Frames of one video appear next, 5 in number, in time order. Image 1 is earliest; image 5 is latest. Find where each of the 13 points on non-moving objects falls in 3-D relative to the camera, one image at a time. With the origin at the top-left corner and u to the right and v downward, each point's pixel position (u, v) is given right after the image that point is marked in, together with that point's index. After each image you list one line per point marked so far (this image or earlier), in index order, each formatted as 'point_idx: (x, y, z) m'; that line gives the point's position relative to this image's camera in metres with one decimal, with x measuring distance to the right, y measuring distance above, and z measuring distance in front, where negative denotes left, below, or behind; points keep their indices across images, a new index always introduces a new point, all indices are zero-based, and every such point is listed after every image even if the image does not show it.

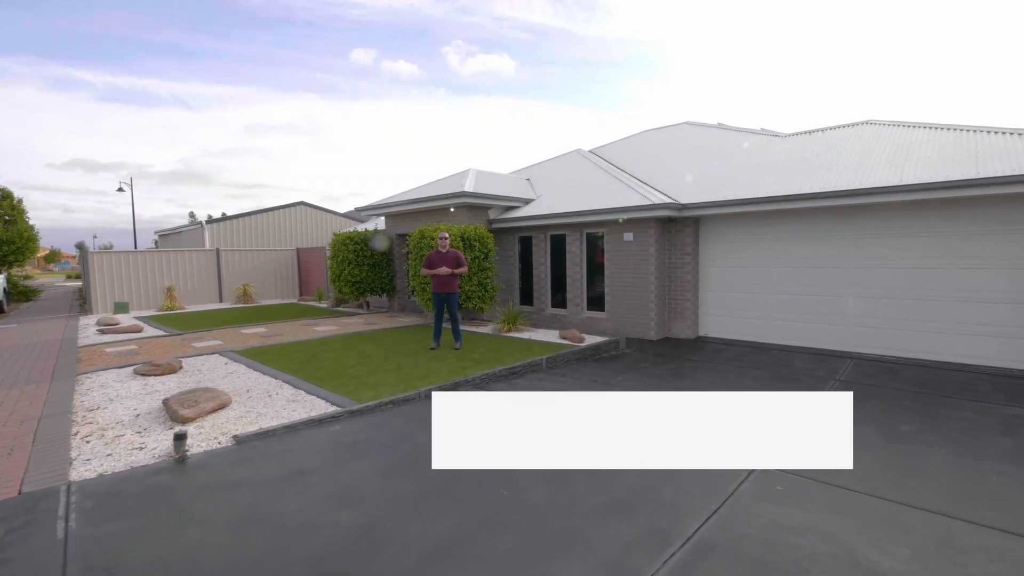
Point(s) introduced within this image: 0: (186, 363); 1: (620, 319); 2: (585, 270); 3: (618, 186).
0: (-4.9, -1.1, +7.2) m
1: (+2.2, -0.7, +9.9) m
2: (+1.6, +0.4, +10.5) m
3: (+2.3, +2.2, +10.7) m
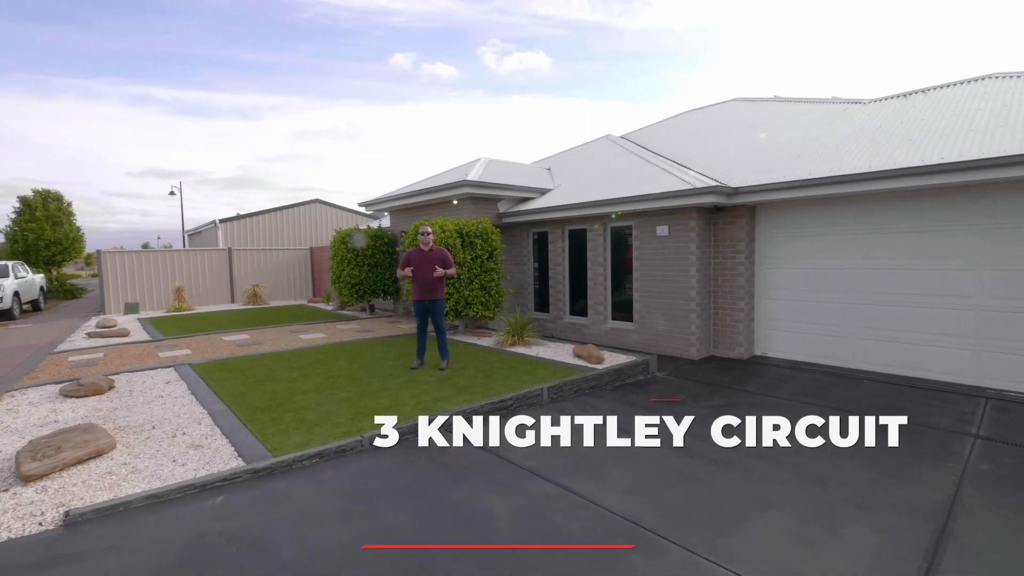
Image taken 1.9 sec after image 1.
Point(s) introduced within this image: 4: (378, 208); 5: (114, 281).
0: (-4.9, -1.2, +6.1) m
1: (+2.4, -0.7, +8.2) m
2: (+1.8, +0.3, +8.8) m
3: (+2.6, +2.2, +8.9) m
4: (-3.3, +2.0, +12.1) m
5: (-11.4, +0.2, +13.7) m
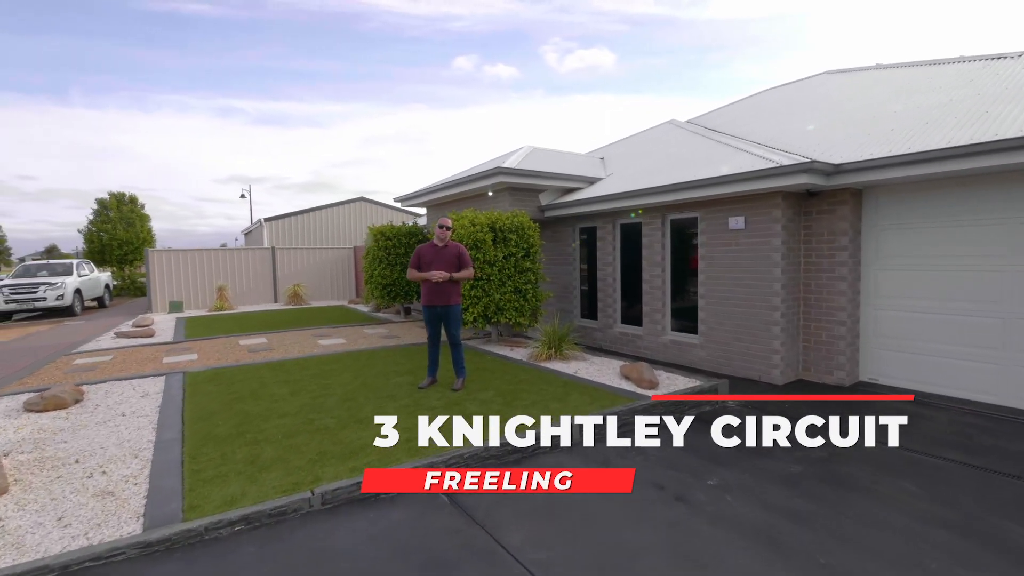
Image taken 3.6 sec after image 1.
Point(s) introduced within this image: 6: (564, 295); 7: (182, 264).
0: (-4.6, -1.2, +5.4) m
1: (+2.9, -0.8, +6.6) m
2: (+2.4, +0.2, +7.3) m
3: (+3.2, +2.1, +7.3) m
4: (-2.3, +2.0, +11.2) m
5: (-10.1, +0.2, +13.8) m
6: (+1.0, -0.1, +9.1) m
7: (-9.7, +0.7, +14.1) m
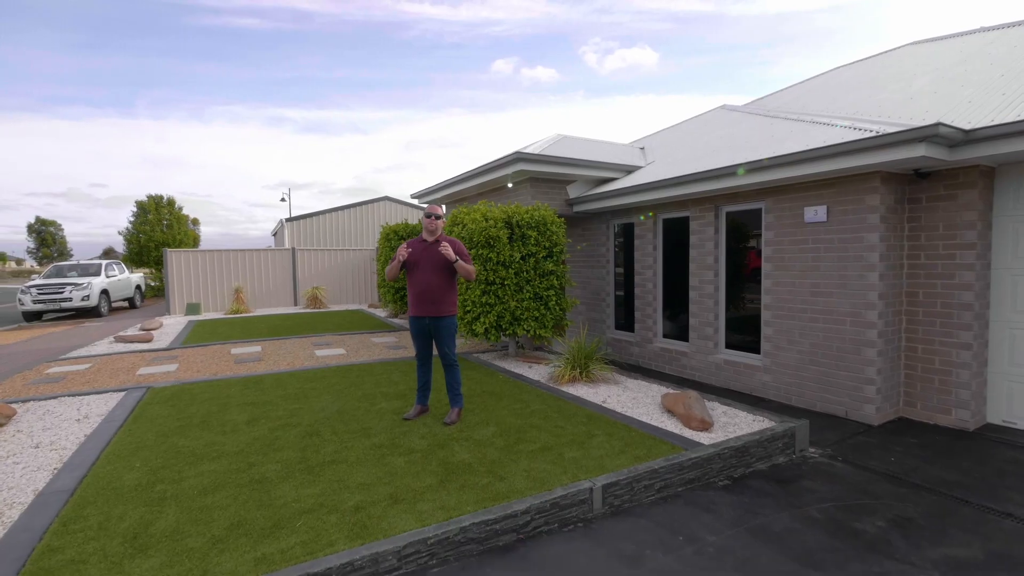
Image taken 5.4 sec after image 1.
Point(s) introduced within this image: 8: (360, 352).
0: (-4.5, -1.2, +4.6) m
1: (+3.0, -0.9, +5.2) m
2: (+2.6, +0.1, +5.9) m
3: (+3.4, +2.0, +5.9) m
4: (-1.7, +1.9, +10.2) m
5: (-9.3, +0.2, +13.4) m
6: (+1.3, -0.2, +7.8) m
7: (-8.9, +0.7, +13.7) m
8: (-2.4, -1.0, +7.6) m
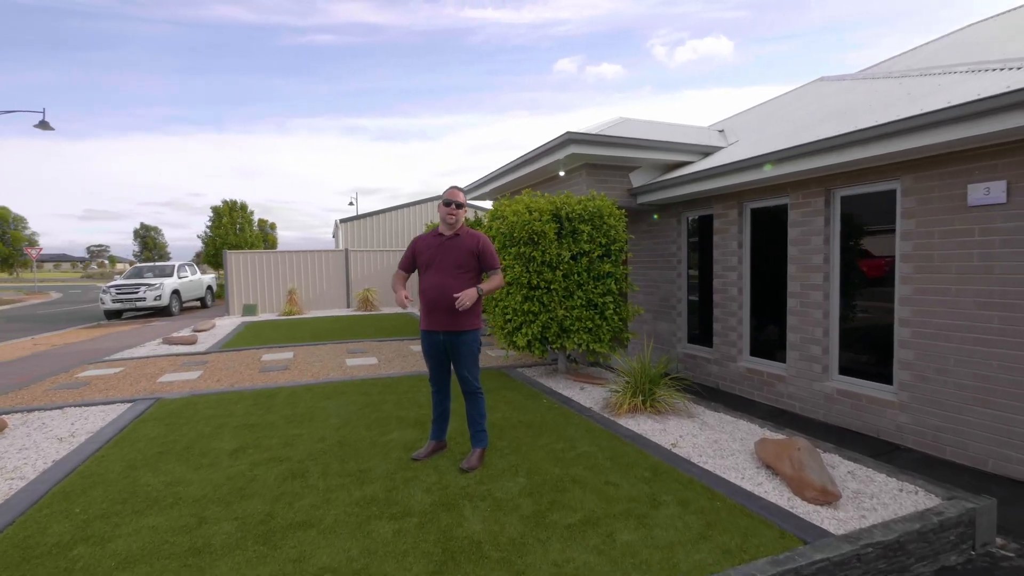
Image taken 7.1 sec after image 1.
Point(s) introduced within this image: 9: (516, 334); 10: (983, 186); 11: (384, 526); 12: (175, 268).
0: (-4.2, -1.2, +4.2) m
1: (+3.4, -1.0, +3.8) m
2: (+3.1, +0.1, +4.5) m
3: (+3.9, +1.9, +4.4) m
4: (-0.6, +1.8, +9.4) m
5: (-7.8, +0.1, +13.6) m
6: (+2.1, -0.3, +6.6) m
7: (-7.3, +0.6, +13.8) m
8: (-1.7, -1.1, +6.9) m
9: (0.0, -0.5, +5.6) m
10: (+3.4, +0.8, +3.5) m
11: (-0.7, -1.3, +2.5) m
12: (-11.9, +0.7, +16.9) m
